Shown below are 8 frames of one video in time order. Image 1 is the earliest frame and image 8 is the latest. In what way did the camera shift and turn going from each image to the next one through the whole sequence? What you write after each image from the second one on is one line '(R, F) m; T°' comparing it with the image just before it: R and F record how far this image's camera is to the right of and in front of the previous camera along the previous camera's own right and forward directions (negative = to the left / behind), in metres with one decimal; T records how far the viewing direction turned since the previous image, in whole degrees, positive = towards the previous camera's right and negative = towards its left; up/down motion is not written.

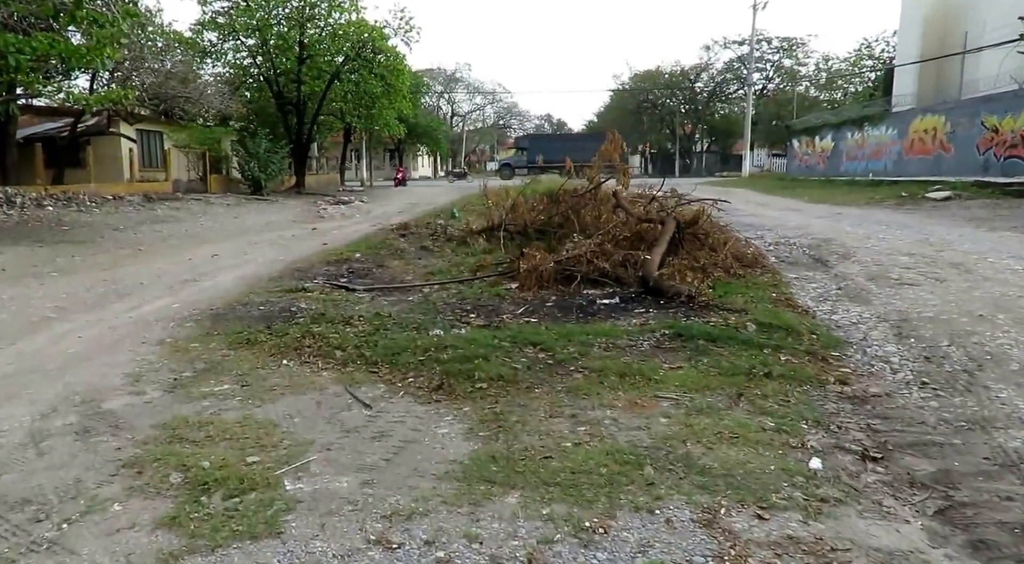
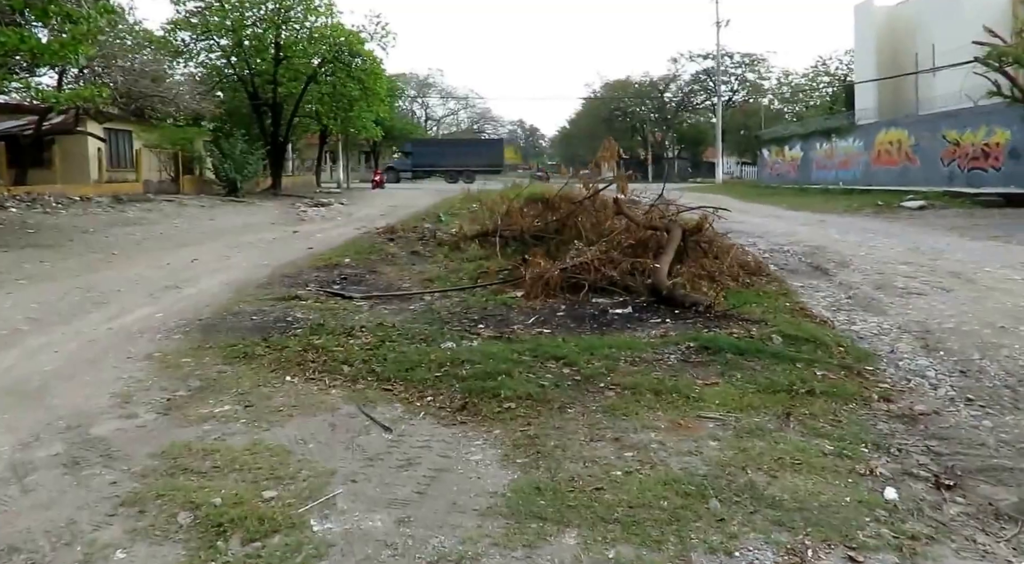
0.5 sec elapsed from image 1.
(-0.3, +0.3) m; +2°
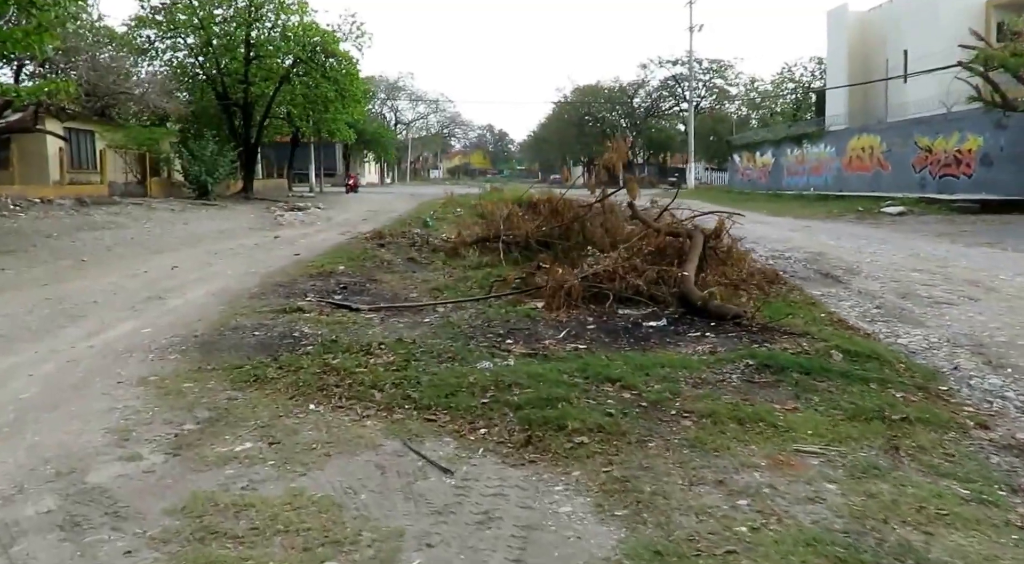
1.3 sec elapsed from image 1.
(-0.5, +0.6) m; +2°
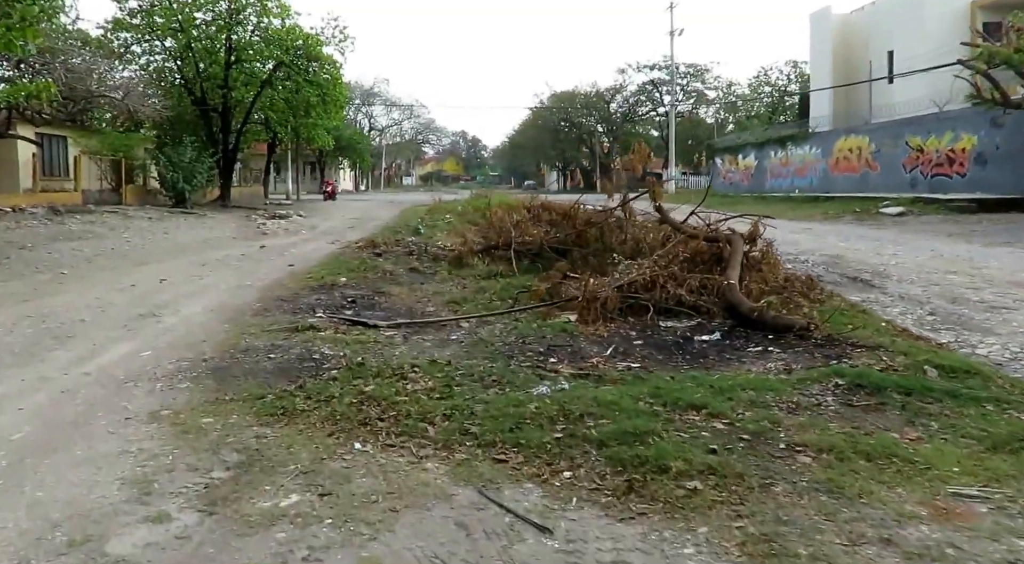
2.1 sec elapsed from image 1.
(-0.4, +0.6) m; +2°
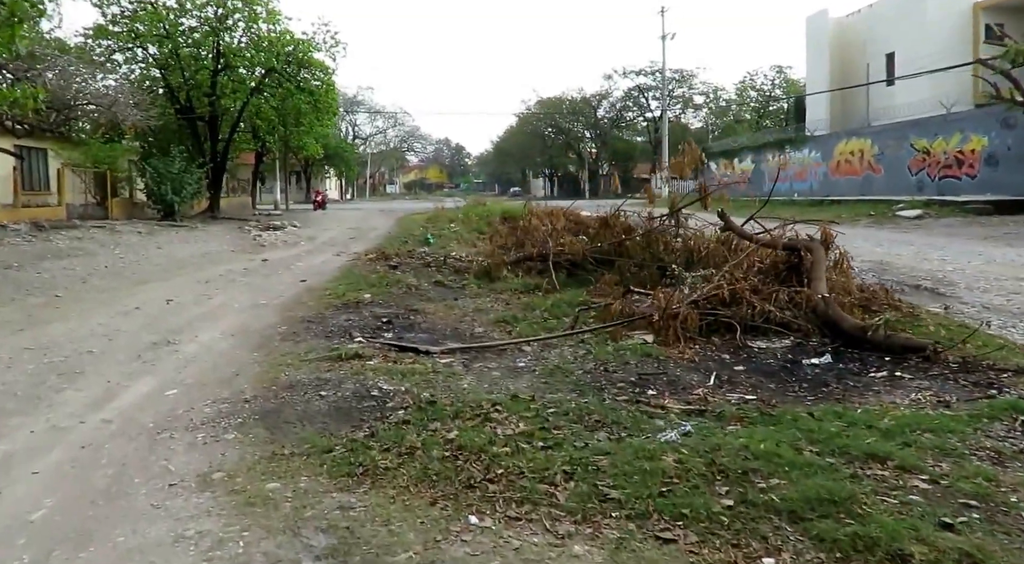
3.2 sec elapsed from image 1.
(-0.6, +0.8) m; +1°
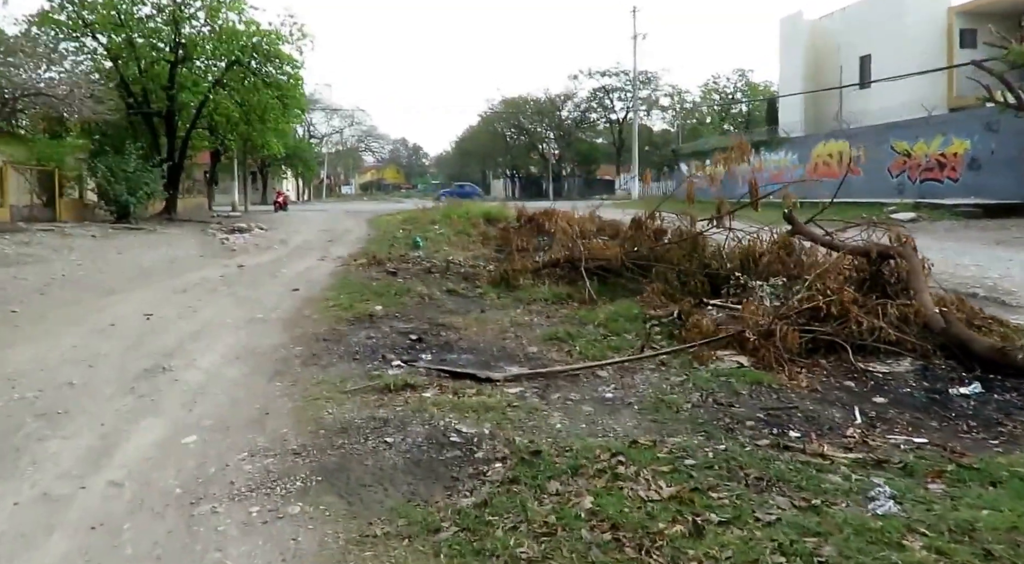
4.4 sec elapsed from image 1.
(-0.7, +0.9) m; +3°
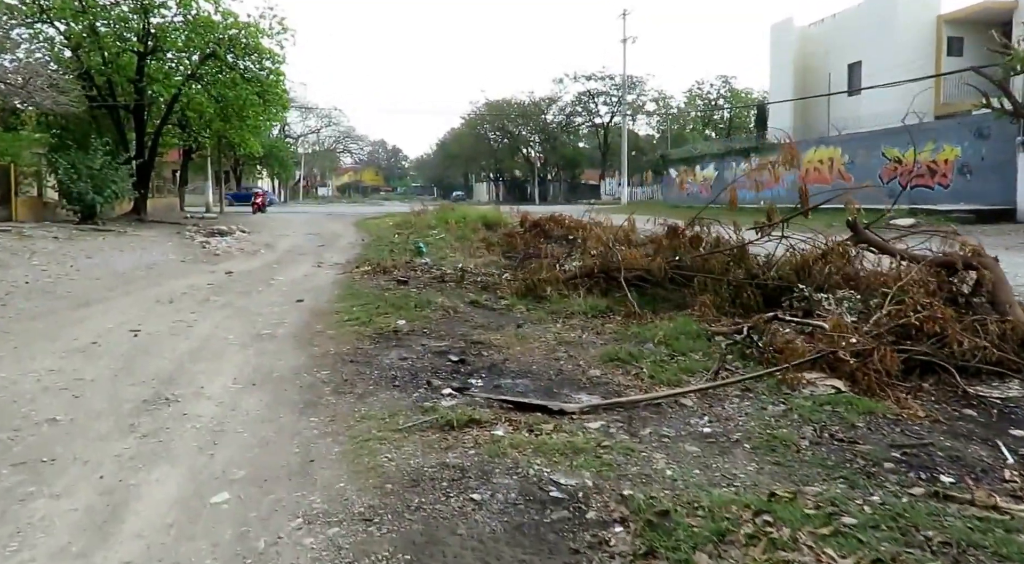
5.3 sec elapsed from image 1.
(-0.5, +0.6) m; +1°
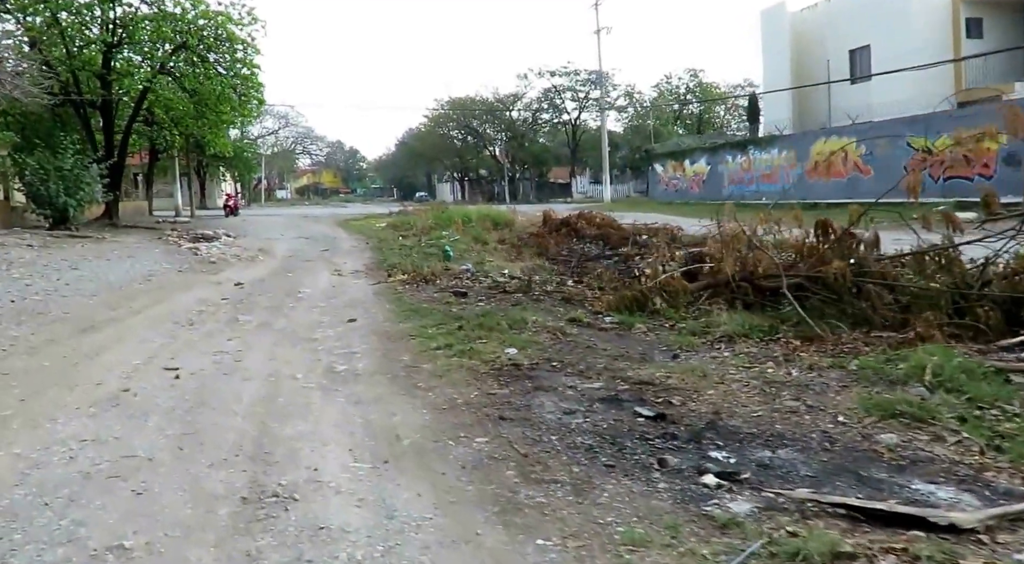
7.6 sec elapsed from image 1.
(-1.3, +1.7) m; +2°
